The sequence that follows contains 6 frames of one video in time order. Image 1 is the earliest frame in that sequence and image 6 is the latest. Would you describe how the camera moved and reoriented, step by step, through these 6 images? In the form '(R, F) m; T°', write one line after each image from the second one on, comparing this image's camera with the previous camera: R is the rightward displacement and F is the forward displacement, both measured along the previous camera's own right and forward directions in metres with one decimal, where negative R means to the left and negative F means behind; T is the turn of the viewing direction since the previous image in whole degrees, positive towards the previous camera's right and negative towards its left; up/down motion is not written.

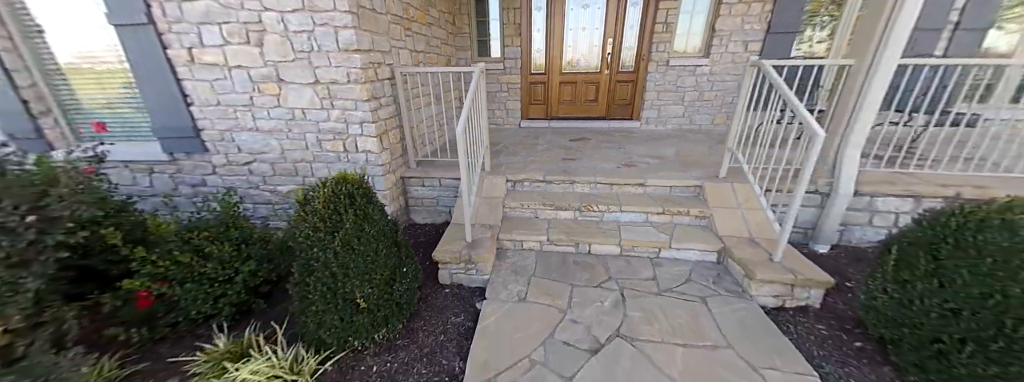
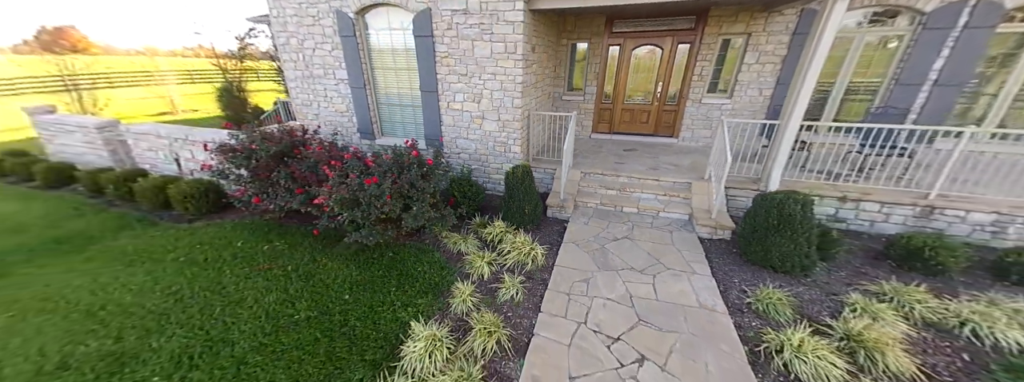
(-0.2, -2.5) m; -12°
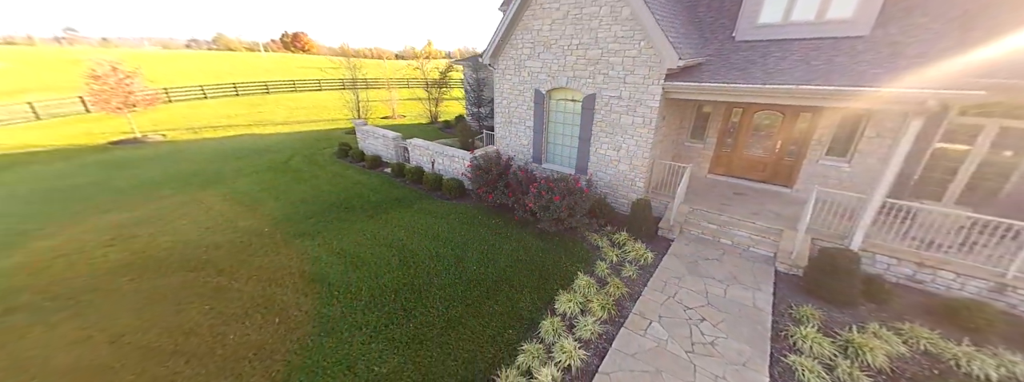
(-0.4, -2.9) m; -20°
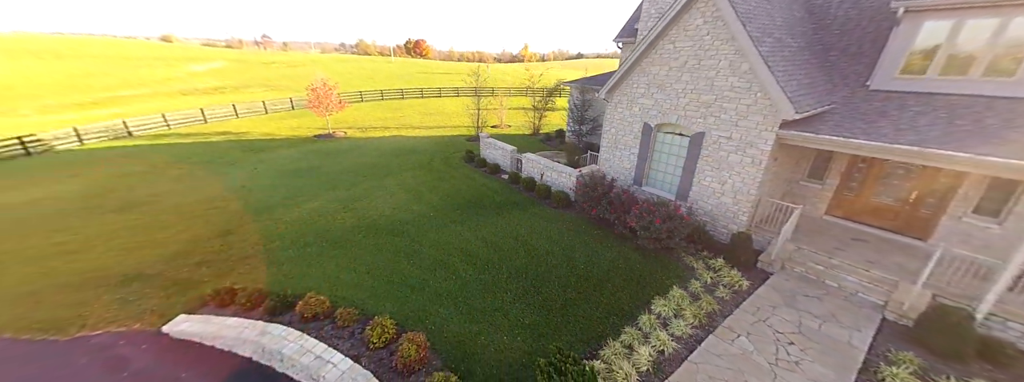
(-0.8, -2.0) m; -15°
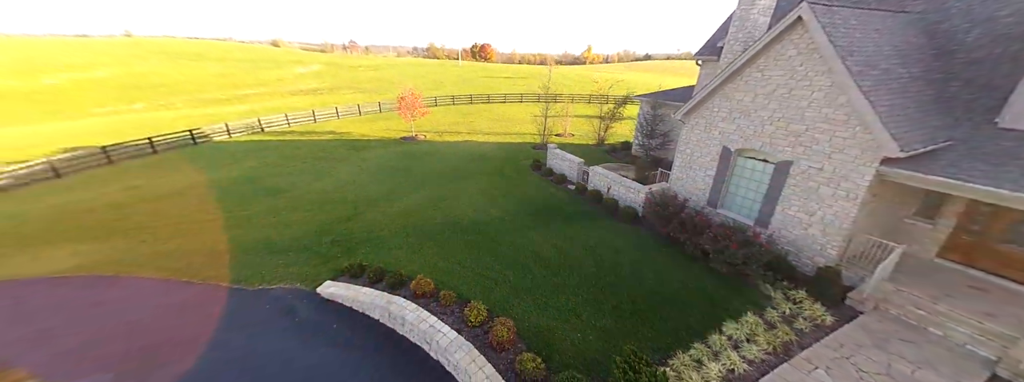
(-0.8, -1.1) m; -10°
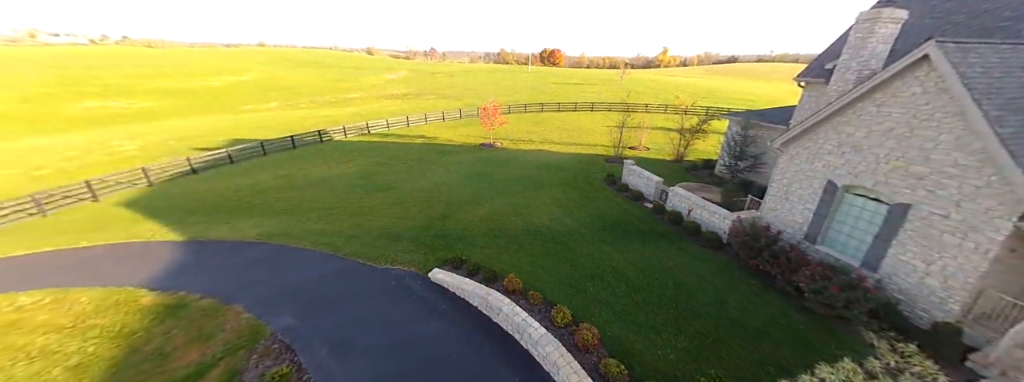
(-1.0, -1.3) m; -11°
